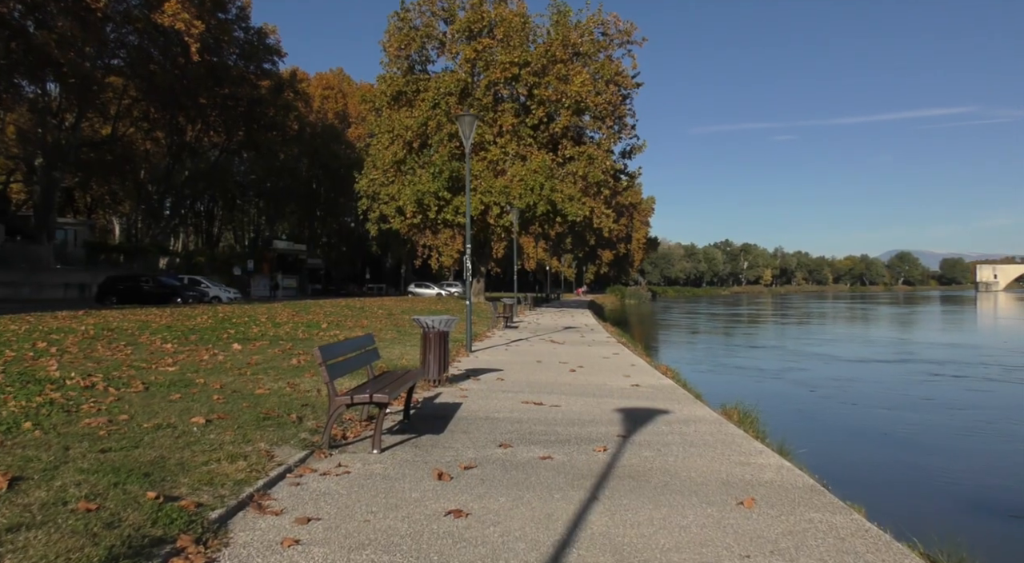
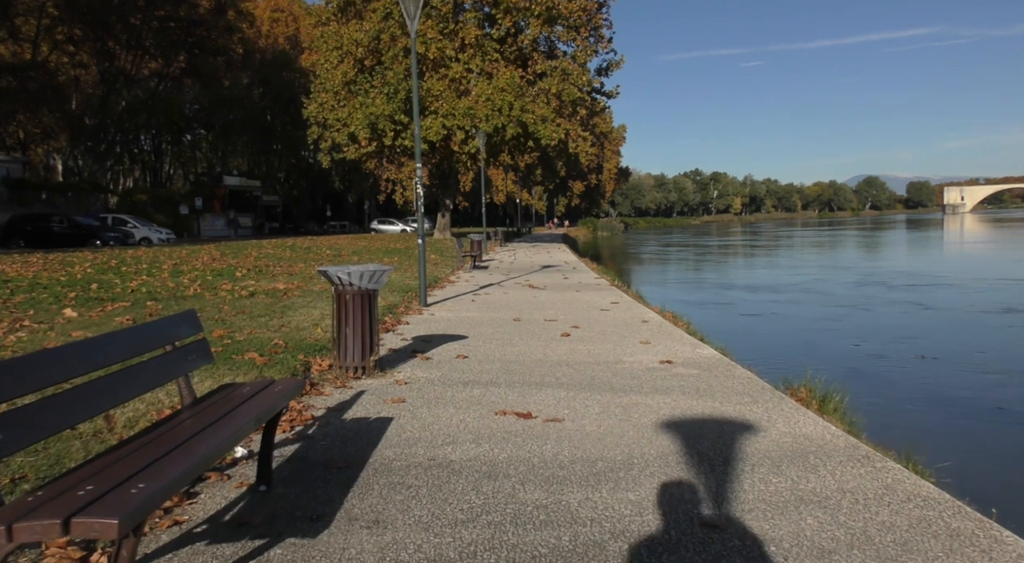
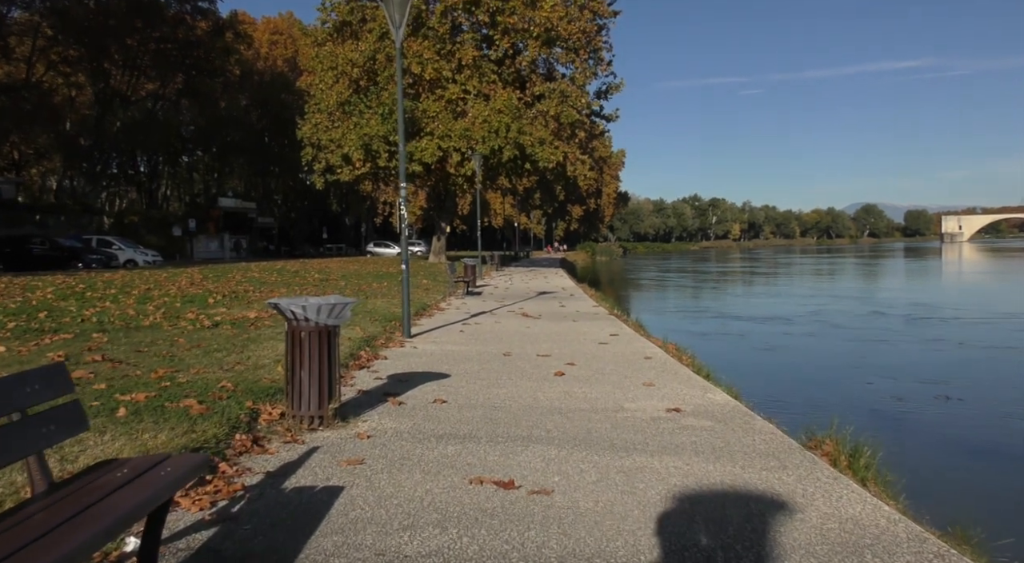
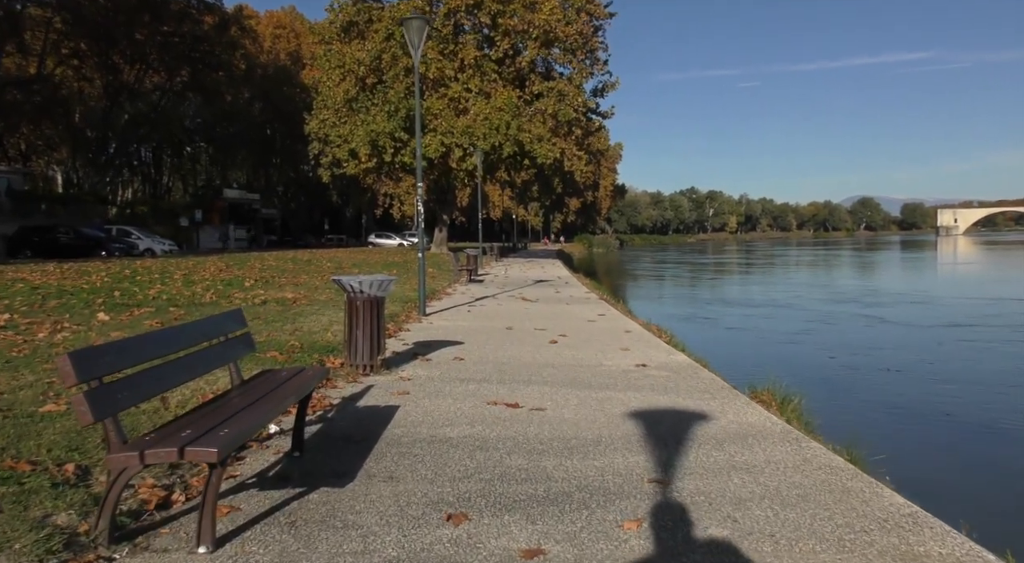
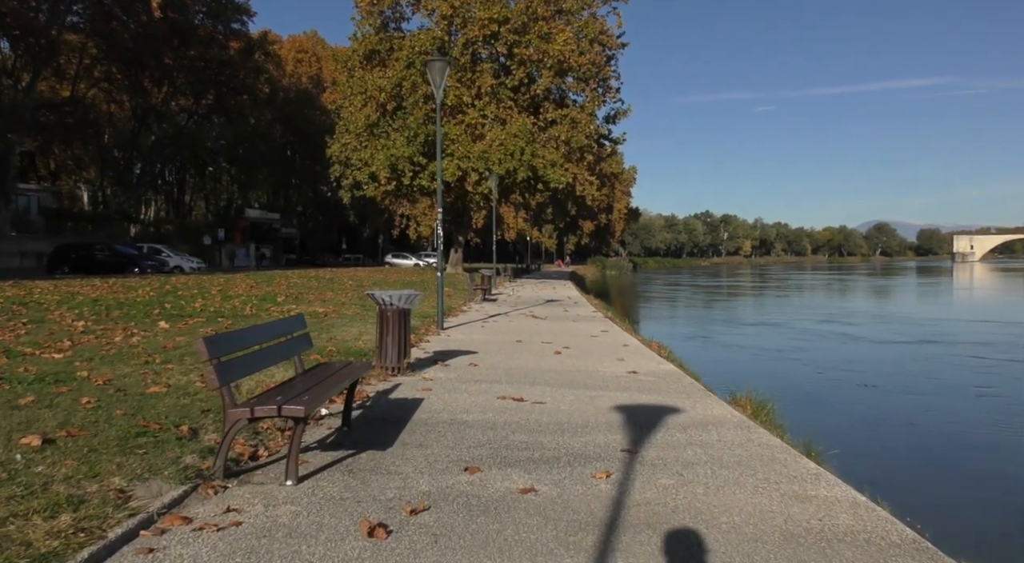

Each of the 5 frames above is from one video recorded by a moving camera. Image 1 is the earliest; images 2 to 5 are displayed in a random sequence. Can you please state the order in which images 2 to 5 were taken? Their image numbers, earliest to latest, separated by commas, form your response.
5, 4, 2, 3
